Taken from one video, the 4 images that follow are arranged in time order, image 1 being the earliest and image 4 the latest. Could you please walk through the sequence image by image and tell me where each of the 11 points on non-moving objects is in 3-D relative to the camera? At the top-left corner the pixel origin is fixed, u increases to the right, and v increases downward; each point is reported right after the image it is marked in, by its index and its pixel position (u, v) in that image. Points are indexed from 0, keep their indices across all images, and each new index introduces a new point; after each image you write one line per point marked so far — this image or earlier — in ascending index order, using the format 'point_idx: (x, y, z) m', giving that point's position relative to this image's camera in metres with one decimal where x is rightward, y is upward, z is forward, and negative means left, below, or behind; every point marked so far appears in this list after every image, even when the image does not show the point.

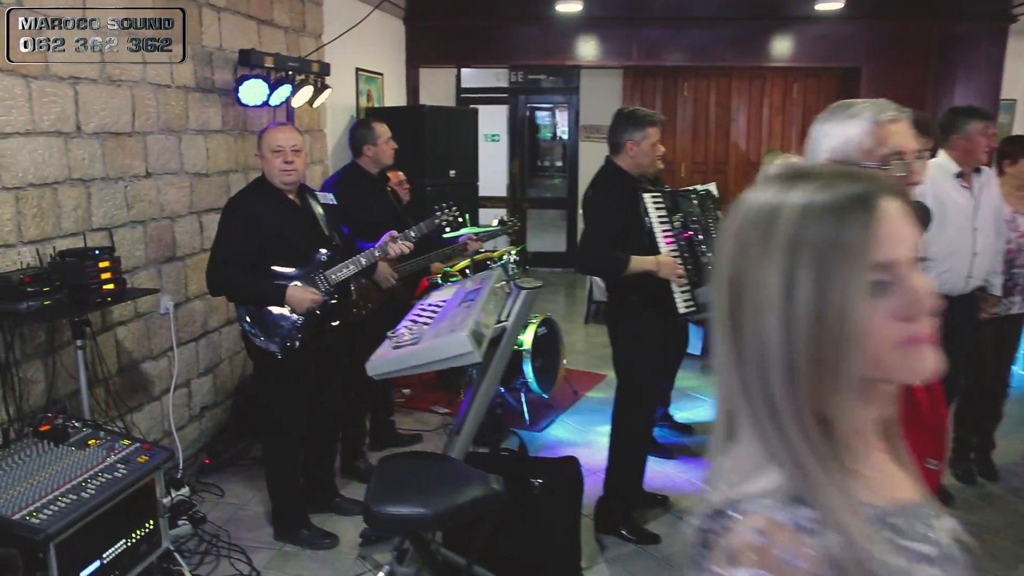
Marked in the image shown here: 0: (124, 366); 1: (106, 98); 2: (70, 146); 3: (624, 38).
0: (-1.3, -0.3, +2.9) m
1: (-1.3, +0.6, +2.8) m
2: (-1.3, +0.4, +2.6) m
3: (+0.8, +1.7, +6.3) m
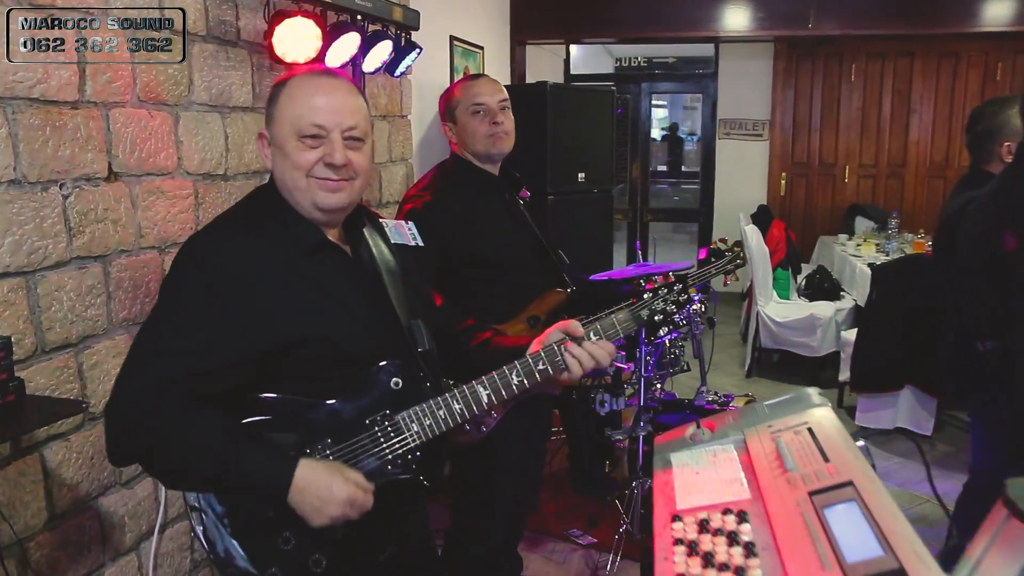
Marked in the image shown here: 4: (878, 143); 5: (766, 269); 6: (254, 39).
0: (-0.8, -0.4, +1.7) m
1: (-0.8, +0.4, +1.5) m
2: (-0.9, +0.3, +1.4) m
3: (+1.5, +1.5, +4.9) m
4: (+2.4, +1.0, +5.9) m
5: (+1.2, +0.1, +4.2) m
6: (-0.6, +0.6, +2.2) m
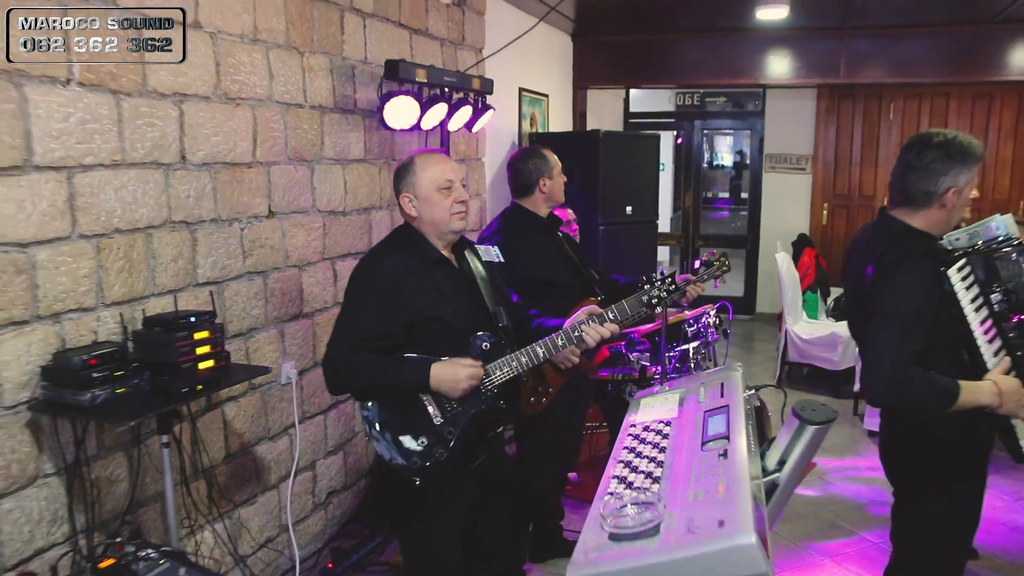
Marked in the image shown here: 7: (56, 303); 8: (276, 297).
0: (-0.7, -0.4, +2.4) m
1: (-0.7, +0.4, +2.3) m
2: (-0.8, +0.3, +2.1) m
3: (+1.9, +1.4, +5.4) m
4: (+2.9, +0.8, +6.4) m
5: (+1.5, 0.0, +4.7) m
6: (-0.5, +0.6, +2.9) m
7: (-0.9, 0.0, +1.8) m
8: (-0.7, 0.0, +2.5) m
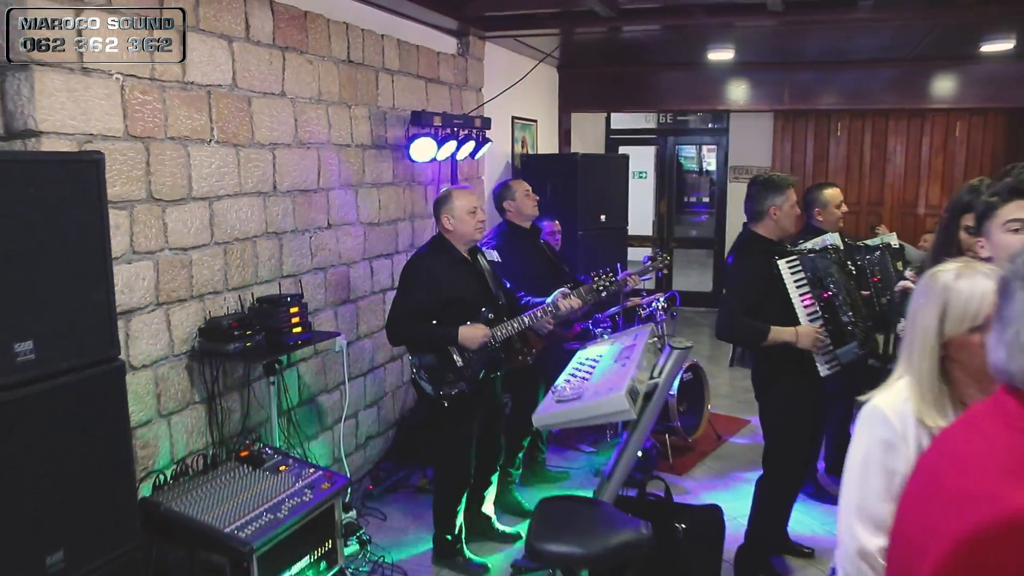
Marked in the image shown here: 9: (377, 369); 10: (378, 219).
0: (-0.8, -0.4, +3.3) m
1: (-0.7, +0.4, +3.2) m
2: (-0.8, +0.3, +3.0) m
3: (+1.9, +1.4, +6.3) m
4: (+2.8, +0.8, +7.3) m
5: (+1.5, 0.0, +5.6) m
6: (-0.5, +0.6, +3.8) m
7: (-0.9, 0.0, +2.7) m
8: (-0.7, 0.0, +3.4) m
9: (-0.6, -0.3, +3.8) m
10: (-0.6, +0.3, +3.7) m
